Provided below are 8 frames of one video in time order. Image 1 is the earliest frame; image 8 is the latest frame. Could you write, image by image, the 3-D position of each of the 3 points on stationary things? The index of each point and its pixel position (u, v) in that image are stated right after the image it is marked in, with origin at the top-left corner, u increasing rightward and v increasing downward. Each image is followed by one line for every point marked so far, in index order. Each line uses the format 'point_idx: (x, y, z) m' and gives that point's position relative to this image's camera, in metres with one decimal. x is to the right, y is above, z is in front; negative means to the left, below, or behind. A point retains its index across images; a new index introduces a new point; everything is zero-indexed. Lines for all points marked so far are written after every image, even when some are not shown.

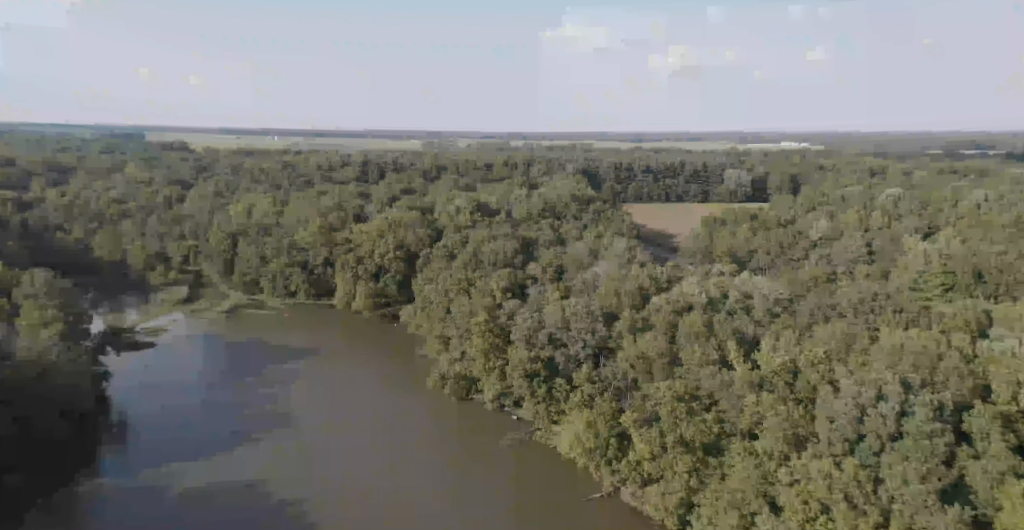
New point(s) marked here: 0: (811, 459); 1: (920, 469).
0: (+7.6, -4.9, +18.6) m
1: (+9.5, -4.6, +17.0) m
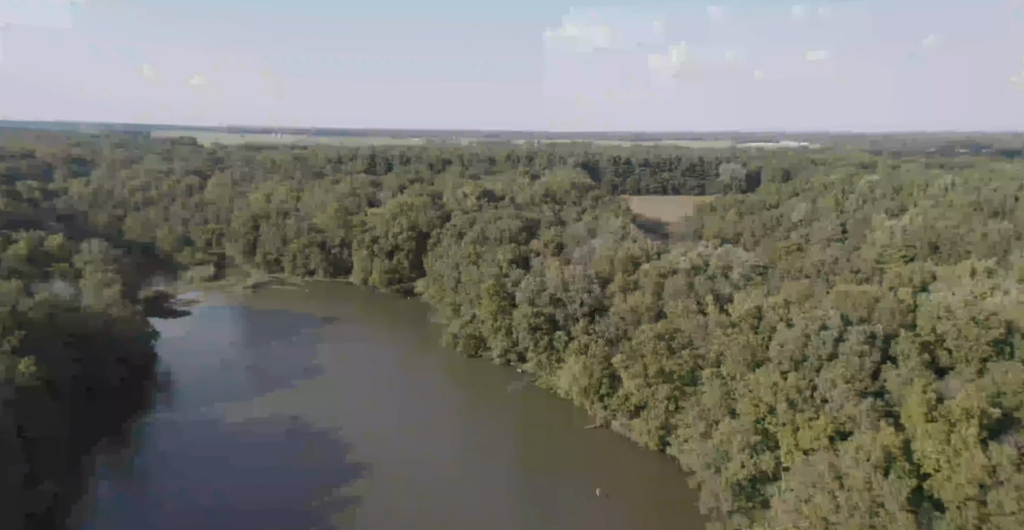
0: (+7.8, -3.4, +22.7) m
1: (+9.7, -3.1, +21.1) m
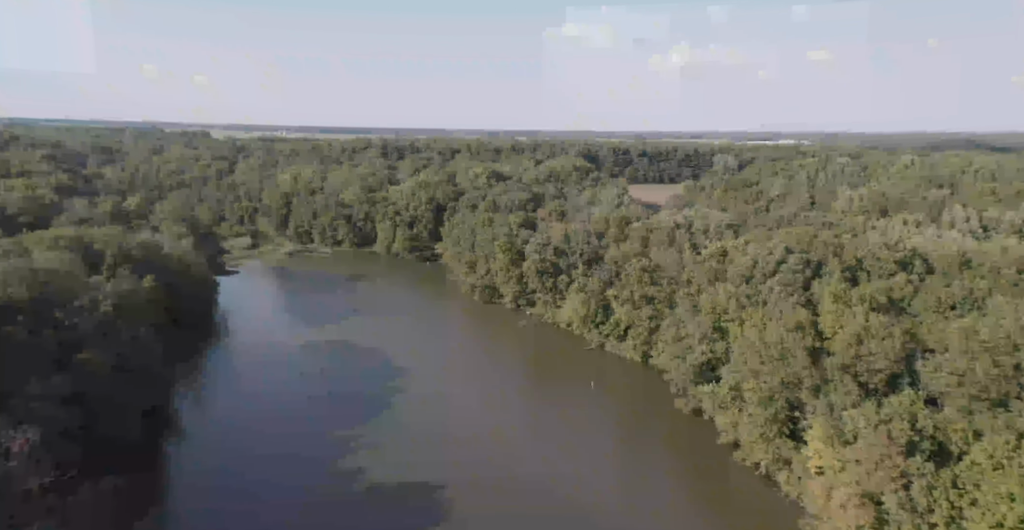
0: (+8.4, -0.9, +29.3) m
1: (+10.3, -0.6, +27.7) m
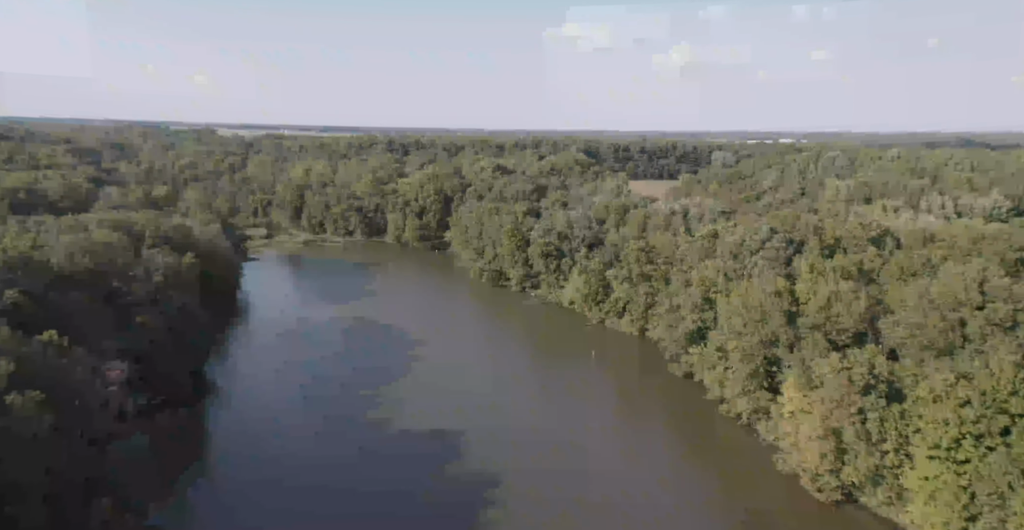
0: (+8.8, +0.1, +32.1) m
1: (+10.6, +0.3, +30.6) m
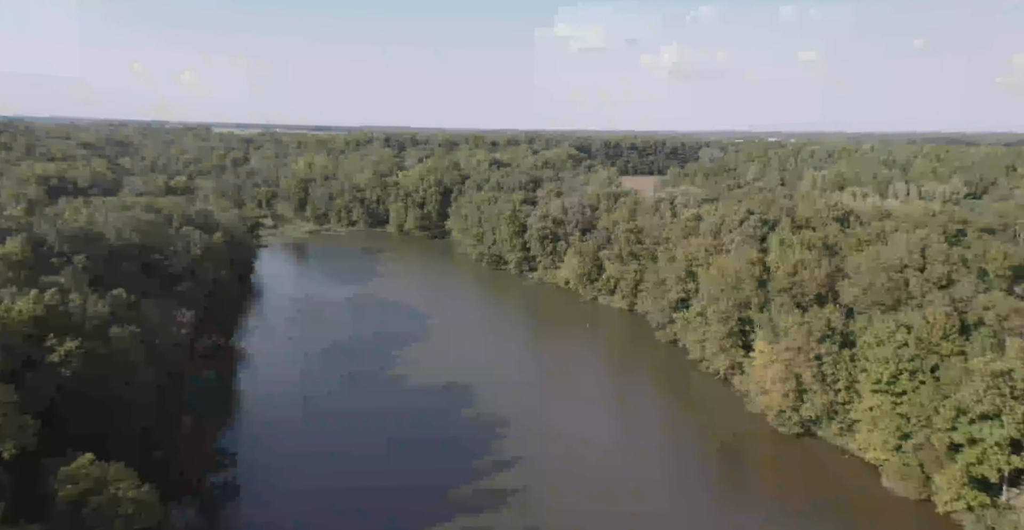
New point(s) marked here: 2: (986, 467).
0: (+8.8, +1.2, +35.5) m
1: (+10.7, +1.4, +33.9) m
2: (+11.7, -5.0, +18.1) m
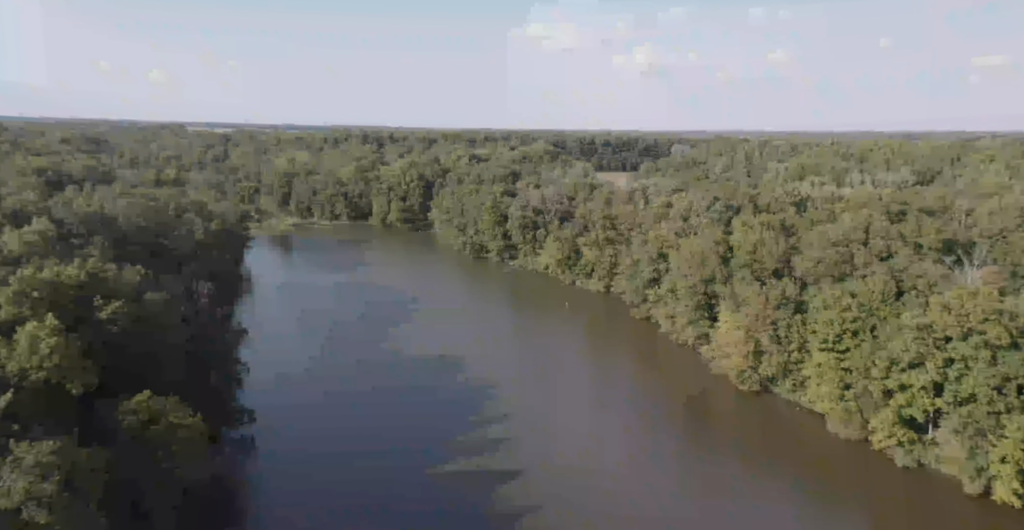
0: (+8.0, +2.1, +38.2) m
1: (+9.9, +2.3, +36.7) m
2: (+11.5, -4.1, +21.0) m
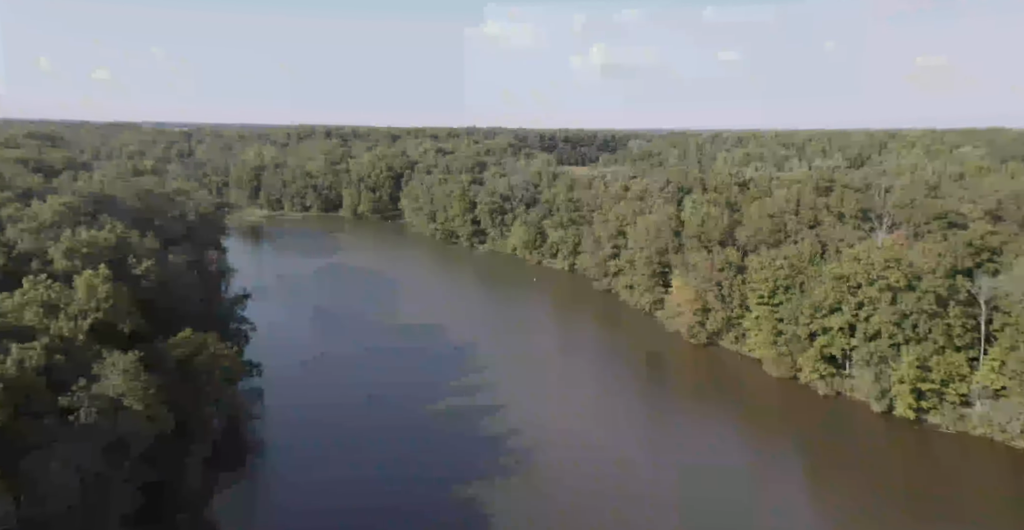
0: (+6.3, +3.4, +41.8) m
1: (+8.3, +3.7, +40.4) m
2: (+10.9, -2.8, +24.8) m
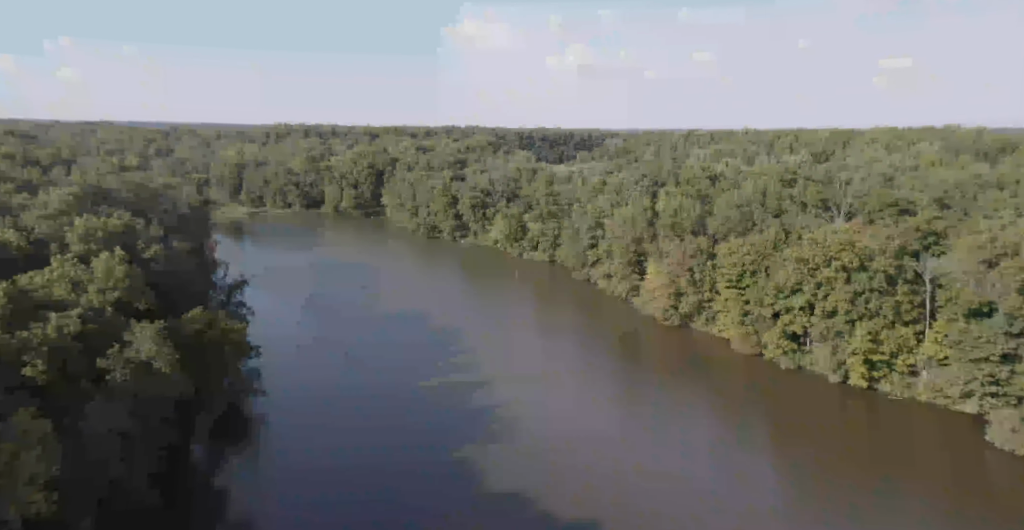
0: (+5.2, +3.9, +43.6) m
1: (+7.3, +4.2, +42.3) m
2: (+10.3, -2.2, +26.7) m
